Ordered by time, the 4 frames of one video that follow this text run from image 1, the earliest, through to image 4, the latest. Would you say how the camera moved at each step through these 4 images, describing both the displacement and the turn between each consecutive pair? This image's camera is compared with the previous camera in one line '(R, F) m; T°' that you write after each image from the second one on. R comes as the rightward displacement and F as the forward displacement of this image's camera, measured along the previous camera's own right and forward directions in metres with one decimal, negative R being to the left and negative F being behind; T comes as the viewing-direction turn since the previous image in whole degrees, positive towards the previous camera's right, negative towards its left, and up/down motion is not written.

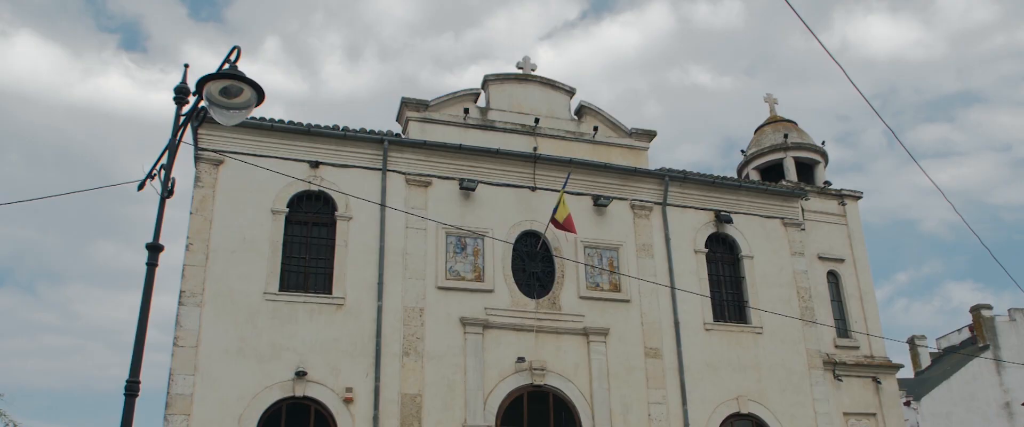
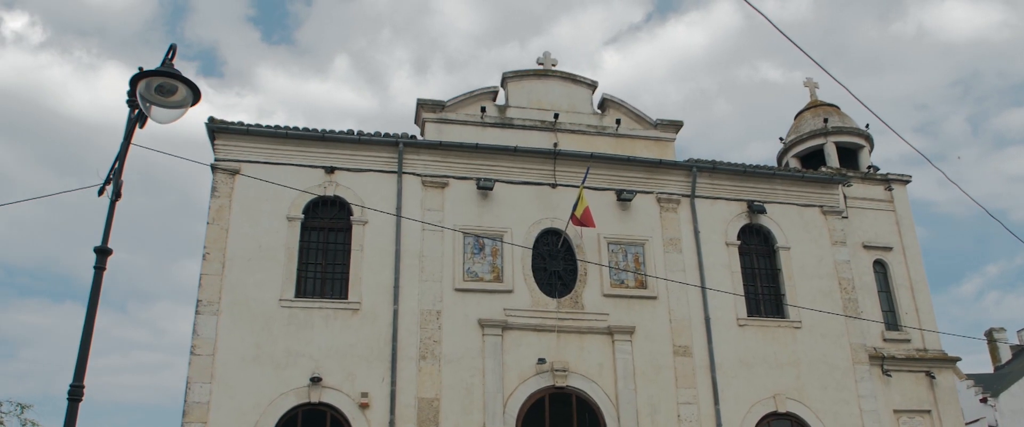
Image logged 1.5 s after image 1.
(+1.1, +0.5) m; -5°
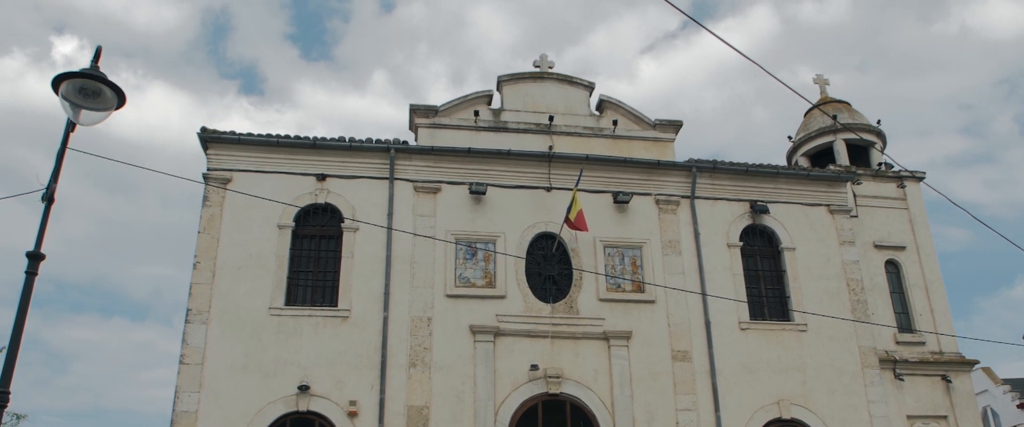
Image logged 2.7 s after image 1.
(+0.9, +0.3) m; -3°
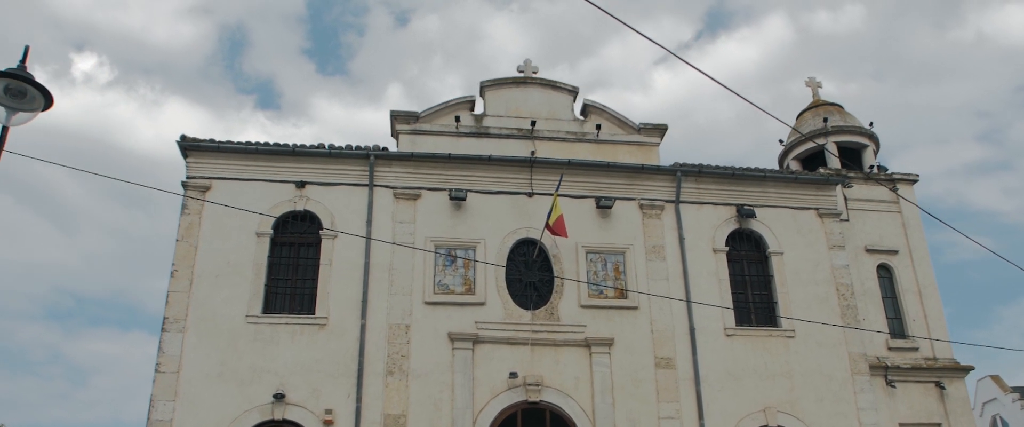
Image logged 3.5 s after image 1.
(+0.7, +0.2) m; -1°
